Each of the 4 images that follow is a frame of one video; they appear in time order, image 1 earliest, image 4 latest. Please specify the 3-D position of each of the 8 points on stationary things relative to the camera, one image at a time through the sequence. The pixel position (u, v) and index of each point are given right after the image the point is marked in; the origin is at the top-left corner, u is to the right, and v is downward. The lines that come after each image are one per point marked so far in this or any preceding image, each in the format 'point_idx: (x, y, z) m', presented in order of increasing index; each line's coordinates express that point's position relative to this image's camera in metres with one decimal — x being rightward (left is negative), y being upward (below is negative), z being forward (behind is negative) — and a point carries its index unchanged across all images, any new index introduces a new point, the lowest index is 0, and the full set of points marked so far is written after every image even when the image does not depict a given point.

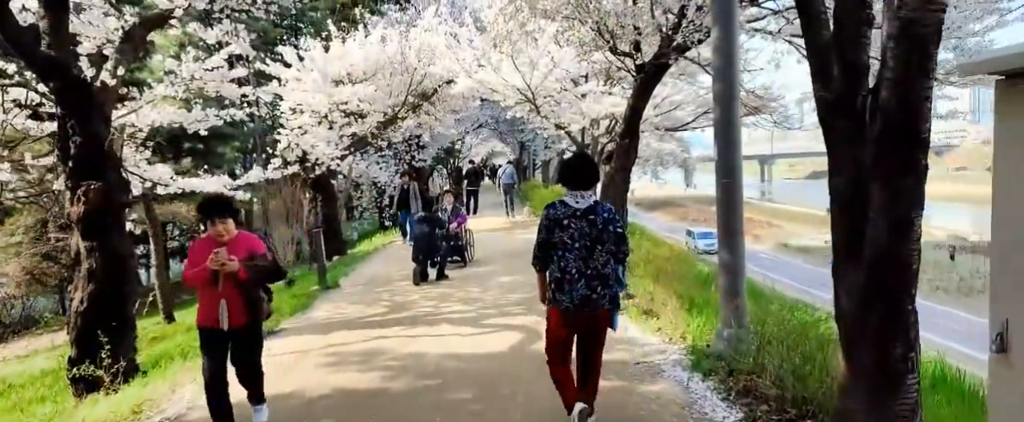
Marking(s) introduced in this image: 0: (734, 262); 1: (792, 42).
0: (+1.5, -0.3, +5.9) m
1: (+3.2, +1.9, +10.2) m
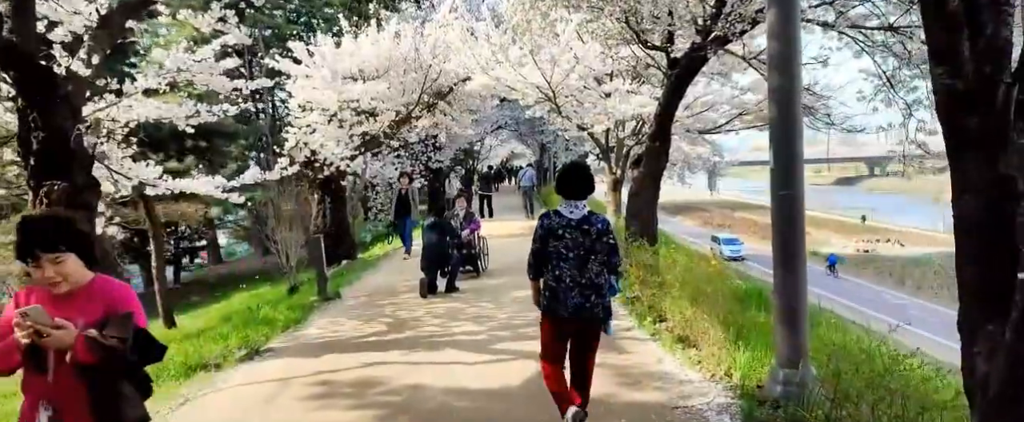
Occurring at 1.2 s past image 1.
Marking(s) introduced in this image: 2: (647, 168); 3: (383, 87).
0: (+1.5, -0.4, +5.0) m
1: (+3.4, +1.8, +9.2) m
2: (+1.5, +0.5, +10.2) m
3: (-2.2, +2.2, +15.6) m
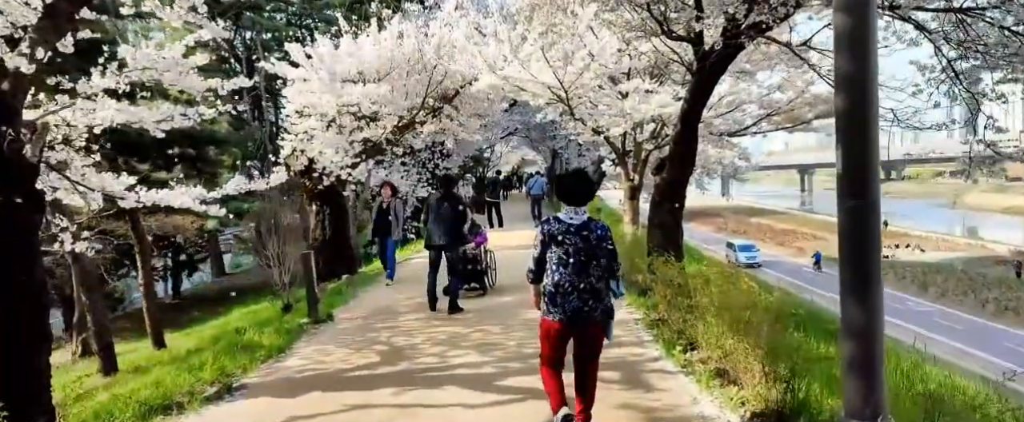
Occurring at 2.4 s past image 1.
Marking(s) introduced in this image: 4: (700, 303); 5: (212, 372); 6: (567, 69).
0: (+1.6, -0.5, +4.0) m
1: (+3.4, +1.7, +8.2) m
2: (+1.6, +0.4, +9.3) m
3: (-2.1, +2.0, +14.7) m
4: (+1.4, -0.7, +6.5) m
5: (-2.3, -1.2, +6.9) m
6: (+0.8, +2.0, +12.8) m
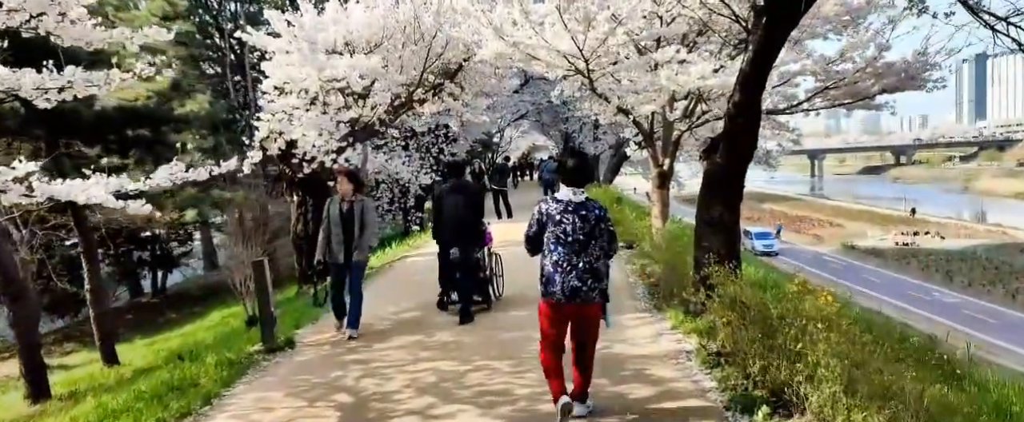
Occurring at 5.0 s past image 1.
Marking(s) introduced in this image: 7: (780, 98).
0: (+1.6, -0.5, +2.0) m
1: (+3.5, +1.7, +6.2) m
2: (+1.7, +0.4, +7.2) m
3: (-1.9, +2.1, +12.7) m
4: (+1.4, -0.7, +4.5) m
5: (-2.2, -1.2, +4.9) m
6: (+0.9, +2.1, +10.7) m
7: (+3.5, +1.5, +12.0) m
